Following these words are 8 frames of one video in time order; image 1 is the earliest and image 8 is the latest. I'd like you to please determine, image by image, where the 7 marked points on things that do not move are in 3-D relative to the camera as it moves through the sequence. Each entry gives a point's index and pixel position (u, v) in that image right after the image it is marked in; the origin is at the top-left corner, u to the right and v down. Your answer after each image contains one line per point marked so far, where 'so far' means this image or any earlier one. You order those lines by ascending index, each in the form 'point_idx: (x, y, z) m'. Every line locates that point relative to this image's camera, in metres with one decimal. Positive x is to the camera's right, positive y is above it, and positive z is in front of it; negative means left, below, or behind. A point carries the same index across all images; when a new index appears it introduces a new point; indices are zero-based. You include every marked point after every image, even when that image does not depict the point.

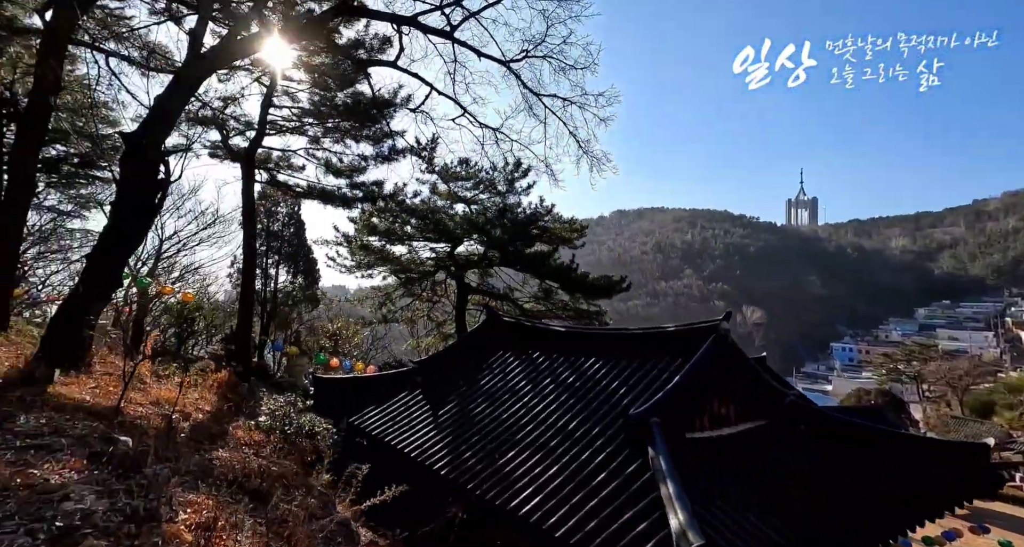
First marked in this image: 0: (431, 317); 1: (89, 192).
0: (-2.2, -1.2, +13.3) m
1: (-10.1, +1.9, +12.0) m
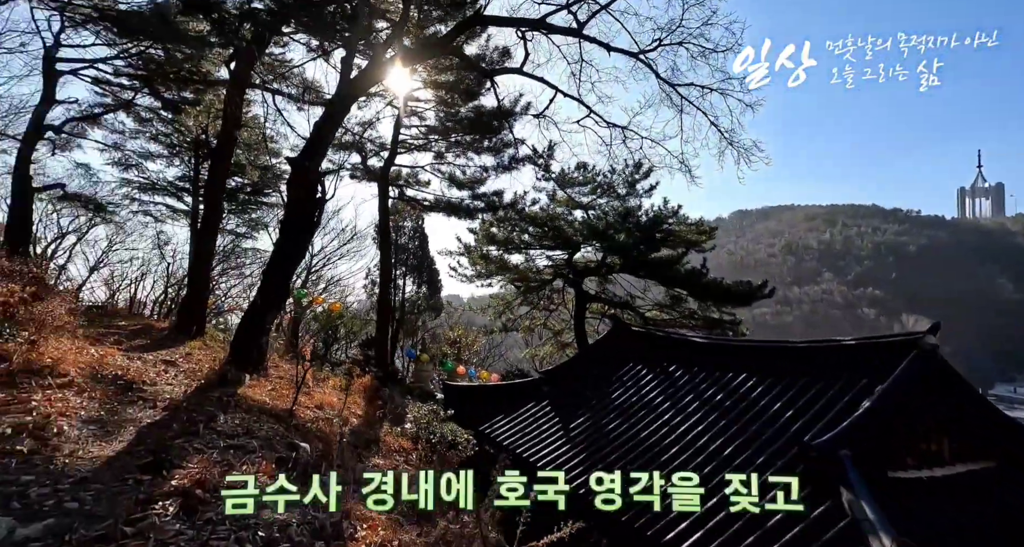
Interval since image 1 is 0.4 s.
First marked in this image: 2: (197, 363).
0: (+1.0, -1.4, +13.3) m
1: (-7.1, +1.6, +13.7) m
2: (-3.1, -1.0, +5.0) m
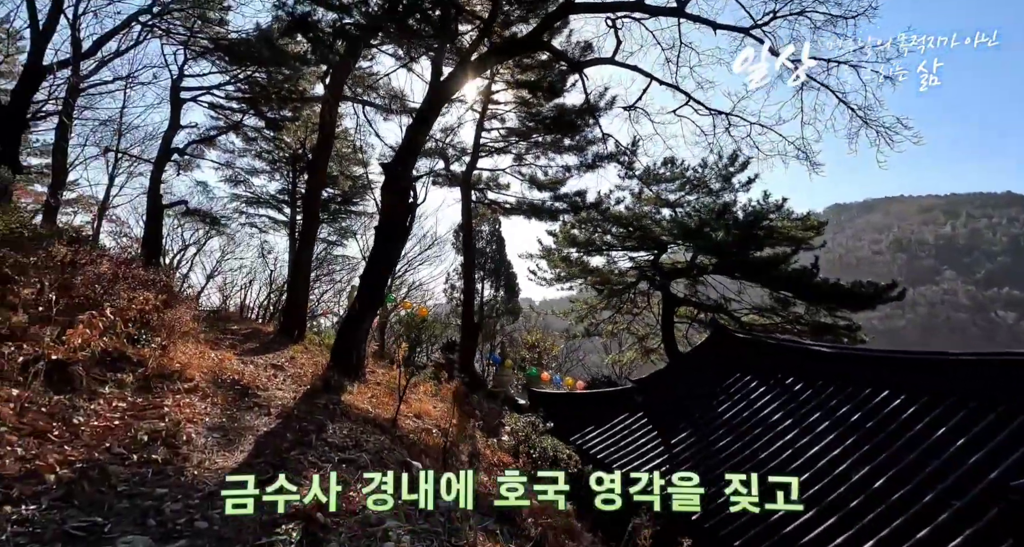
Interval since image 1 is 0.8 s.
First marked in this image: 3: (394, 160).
0: (+3.1, -1.5, +12.7) m
1: (-4.8, +1.4, +14.4) m
2: (-2.2, -1.0, +5.2) m
3: (-1.1, +1.1, +4.8) m
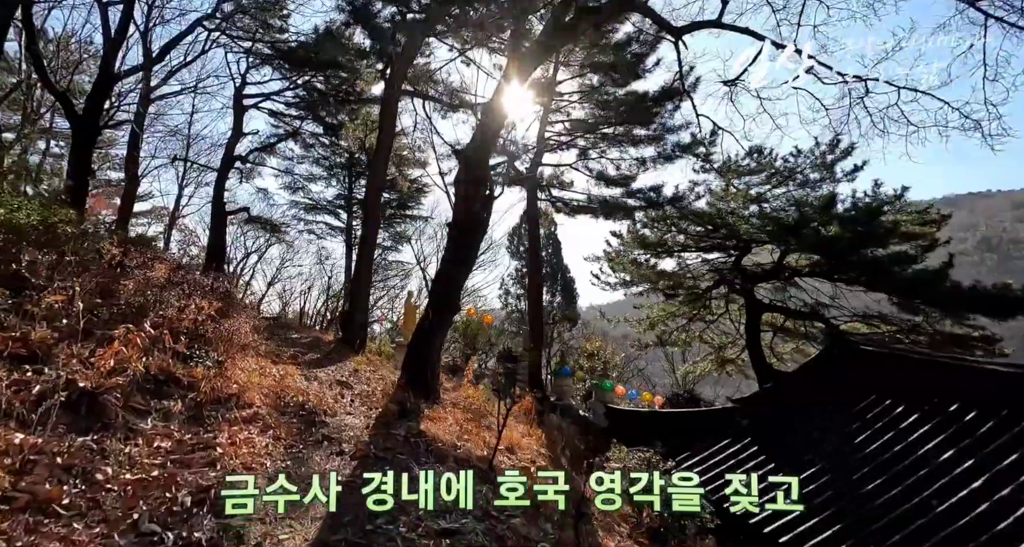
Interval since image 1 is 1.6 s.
0: (+4.6, -1.6, +11.7) m
1: (-3.1, +1.3, +14.2) m
2: (-1.4, -1.1, +4.7) m
3: (-0.4, +1.1, +4.2) m
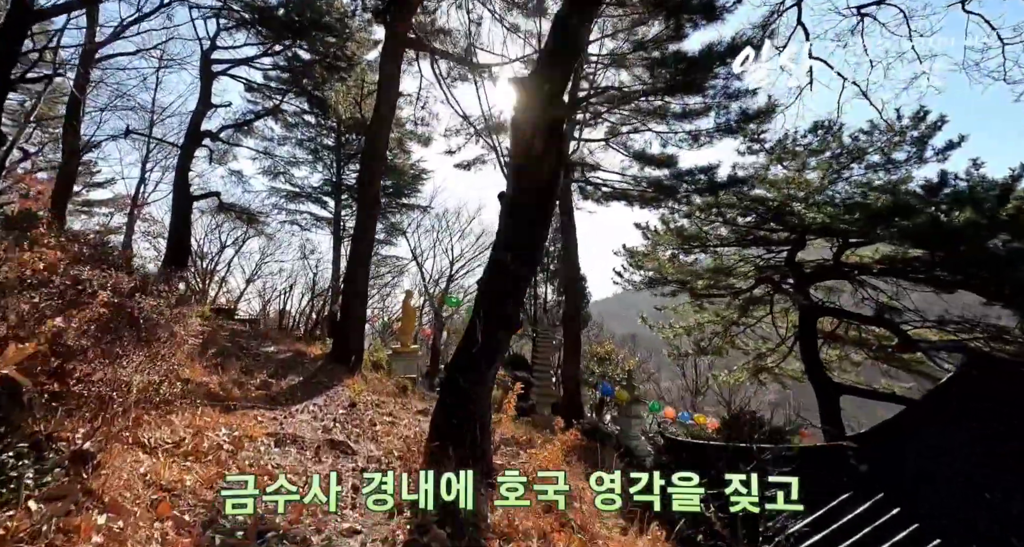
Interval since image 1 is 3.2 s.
0: (+4.9, -1.5, +10.5) m
1: (-2.9, +1.3, +12.7) m
2: (-0.9, -1.0, +3.3) m
3: (+0.1, +1.1, +2.8) m
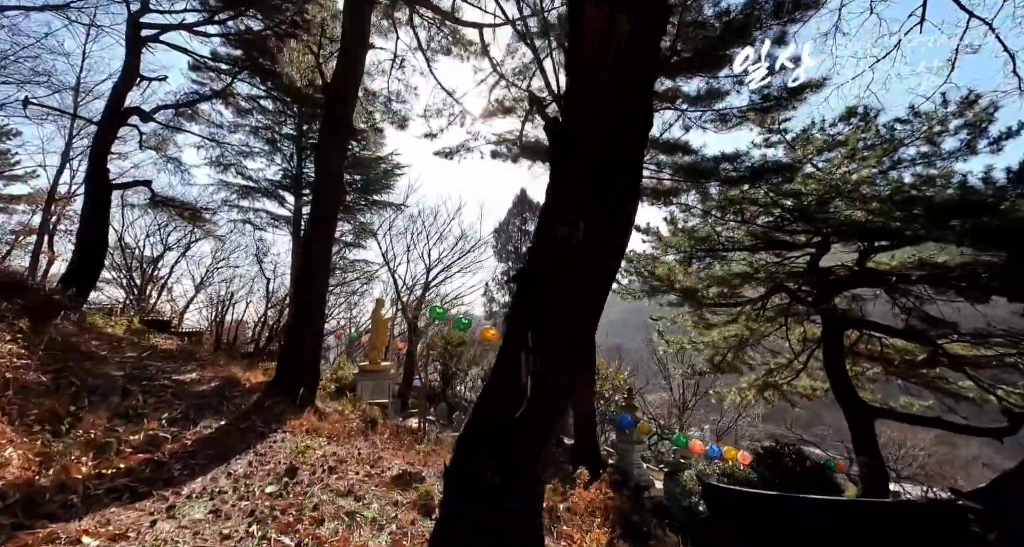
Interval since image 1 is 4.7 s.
0: (+4.6, -1.7, +9.5) m
1: (-3.3, +1.2, +11.3) m
2: (-0.8, -1.0, +2.0) m
3: (+0.3, +1.1, +1.7) m
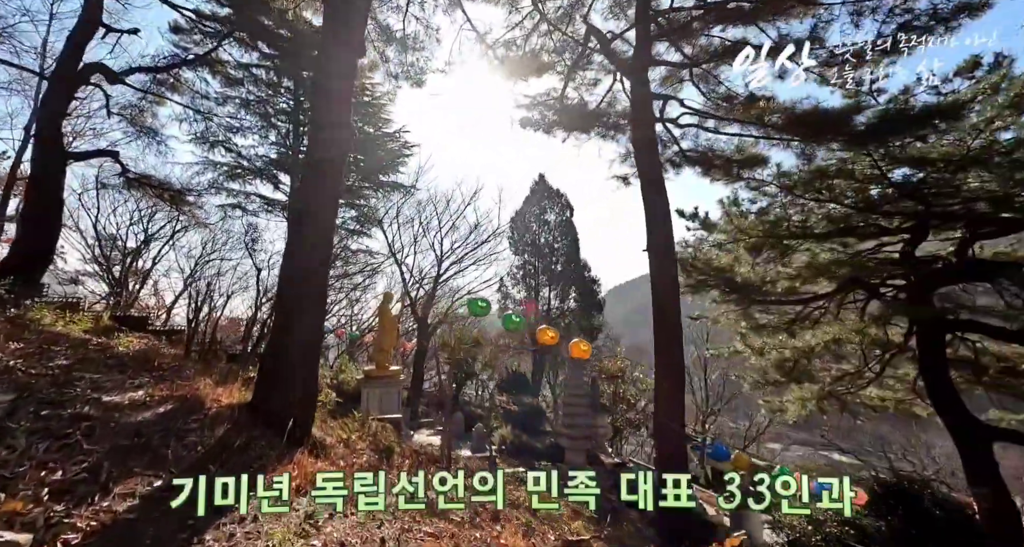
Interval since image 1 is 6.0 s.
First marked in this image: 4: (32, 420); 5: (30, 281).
0: (+5.0, -1.5, +8.3) m
1: (-2.9, +1.4, +10.1) m
2: (-0.3, -0.9, +0.8) m
3: (+0.7, +1.2, +0.5) m
4: (-2.1, -0.6, +2.2) m
5: (-5.7, -0.1, +5.9) m
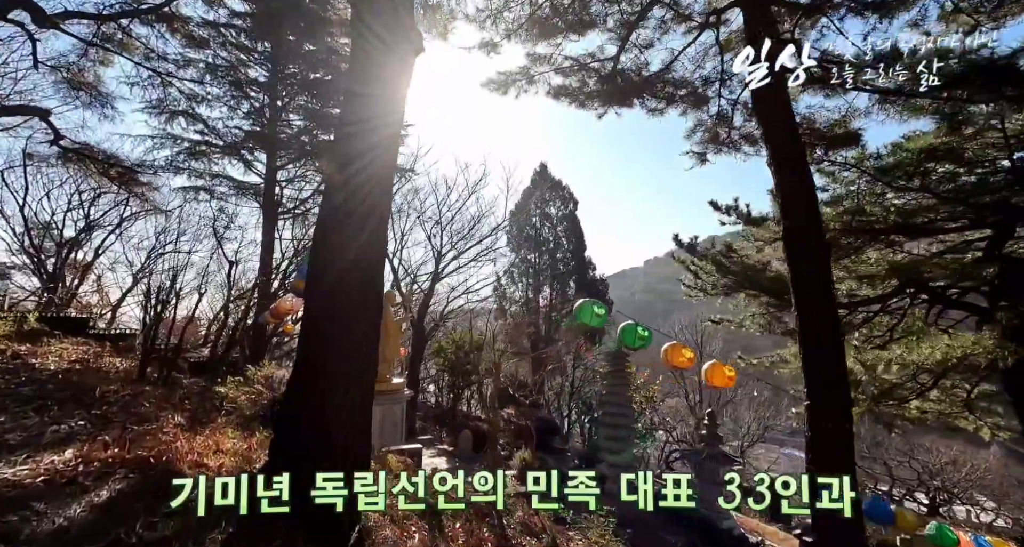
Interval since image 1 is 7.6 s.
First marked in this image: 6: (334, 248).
0: (+5.2, -1.5, +7.6) m
1: (-2.7, +1.4, +8.9) m
2: (+0.4, -0.9, -0.2) m
3: (+1.5, +1.3, -0.5) m
4: (-1.4, -0.6, +1.0) m
5: (-5.3, 0.0, +4.4) m
6: (-1.1, +0.2, +2.9) m
